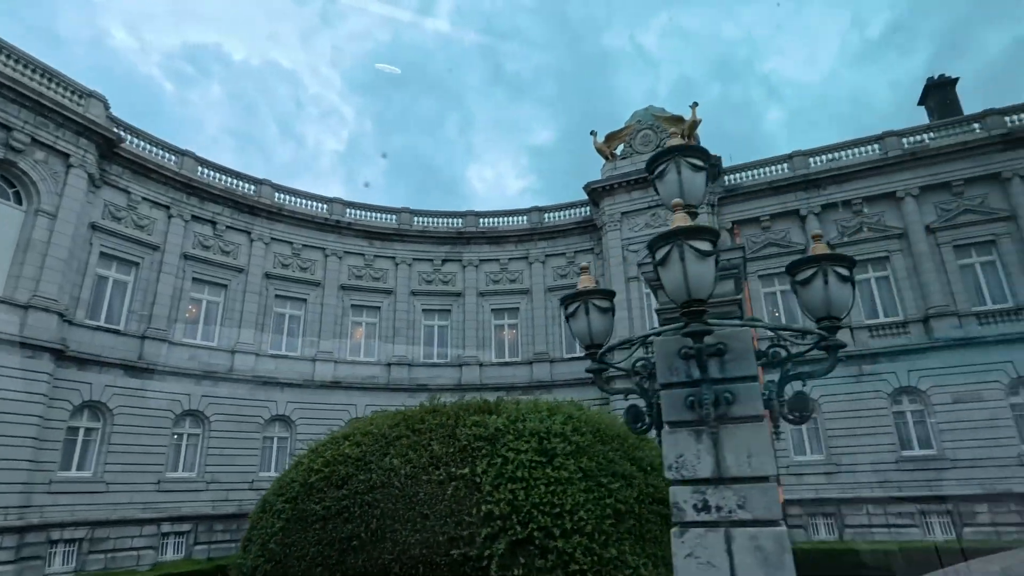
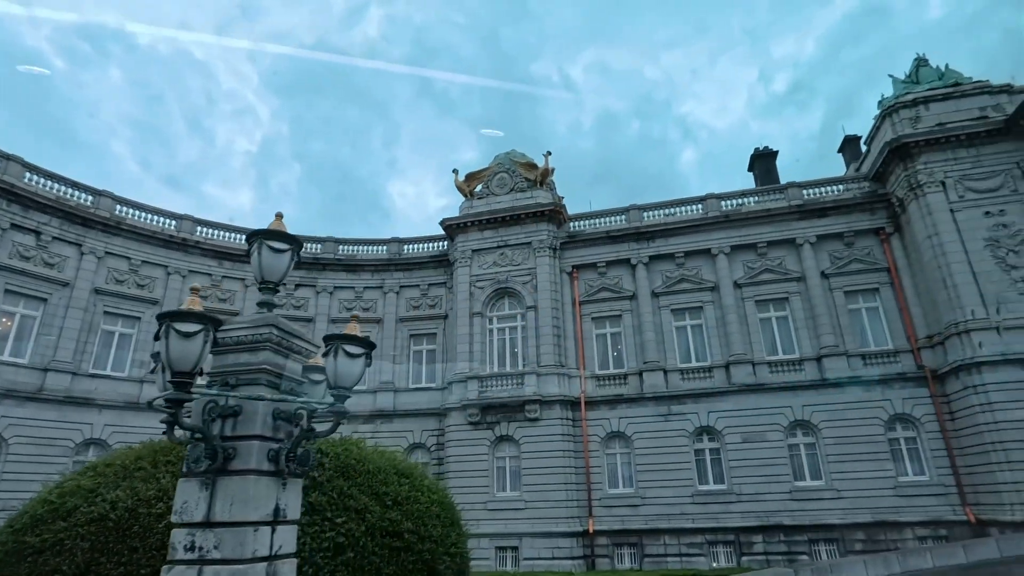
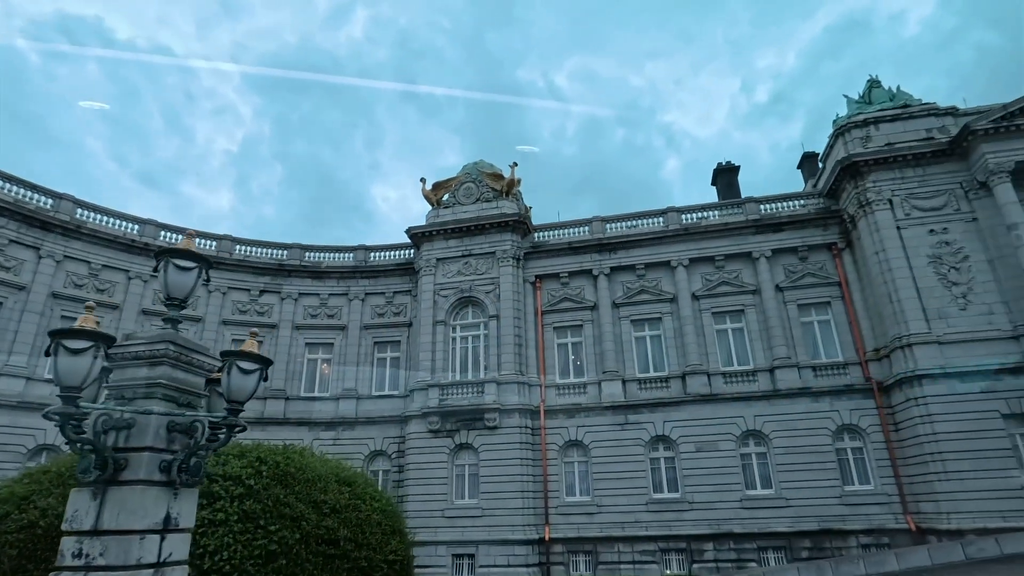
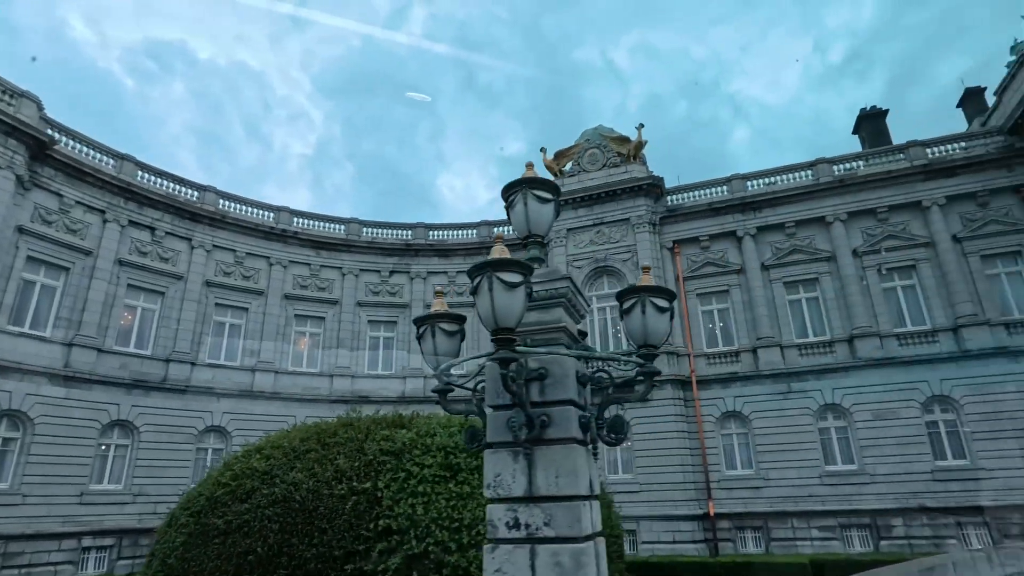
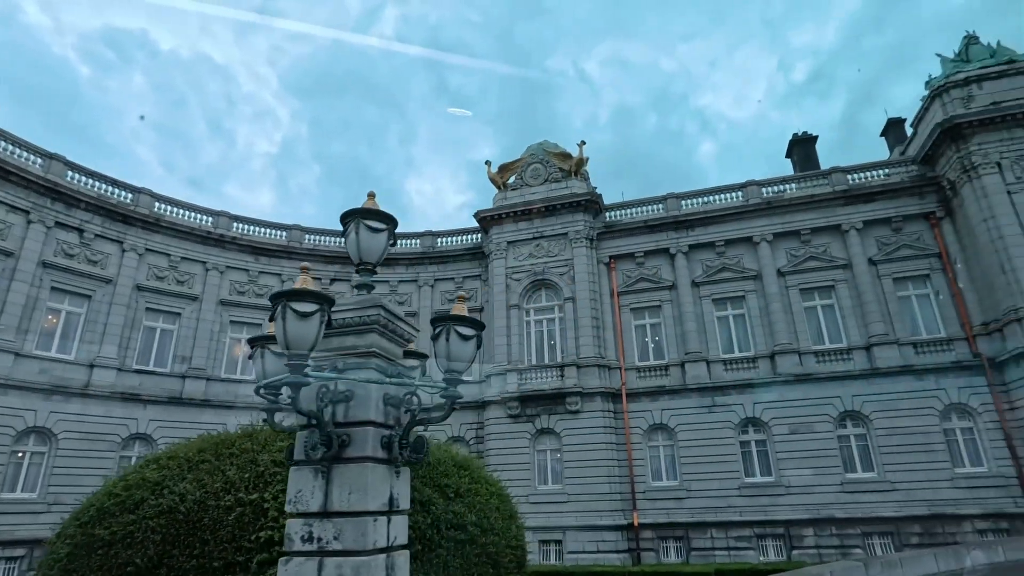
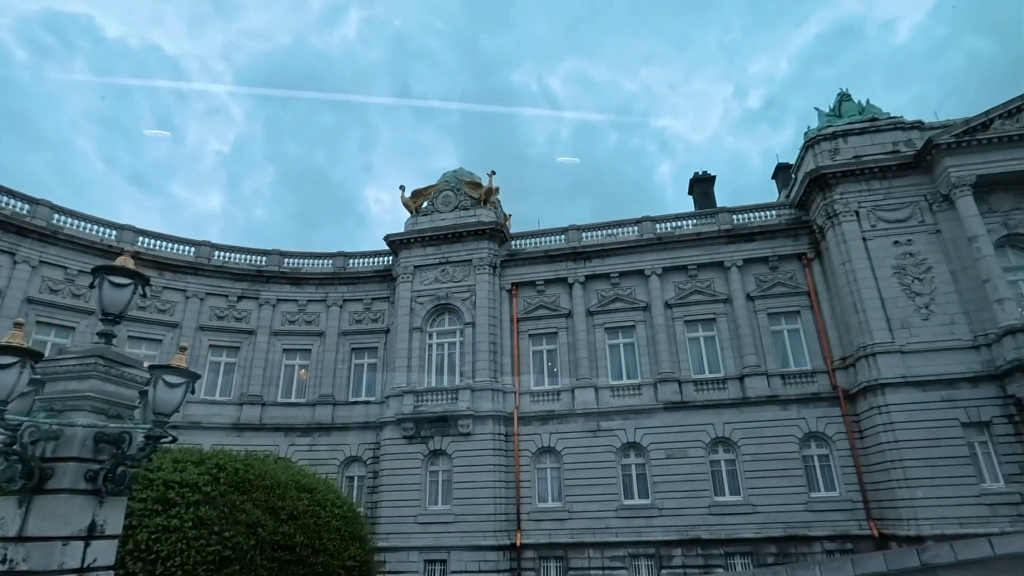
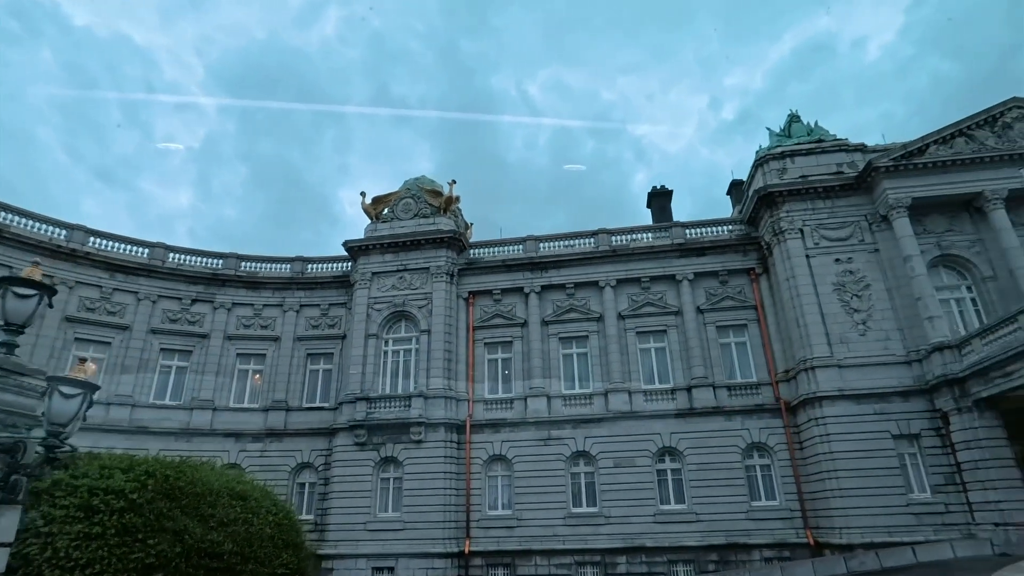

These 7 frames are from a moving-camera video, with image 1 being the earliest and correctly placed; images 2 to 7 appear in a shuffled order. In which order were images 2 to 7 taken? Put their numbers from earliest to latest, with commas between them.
4, 5, 2, 3, 6, 7
